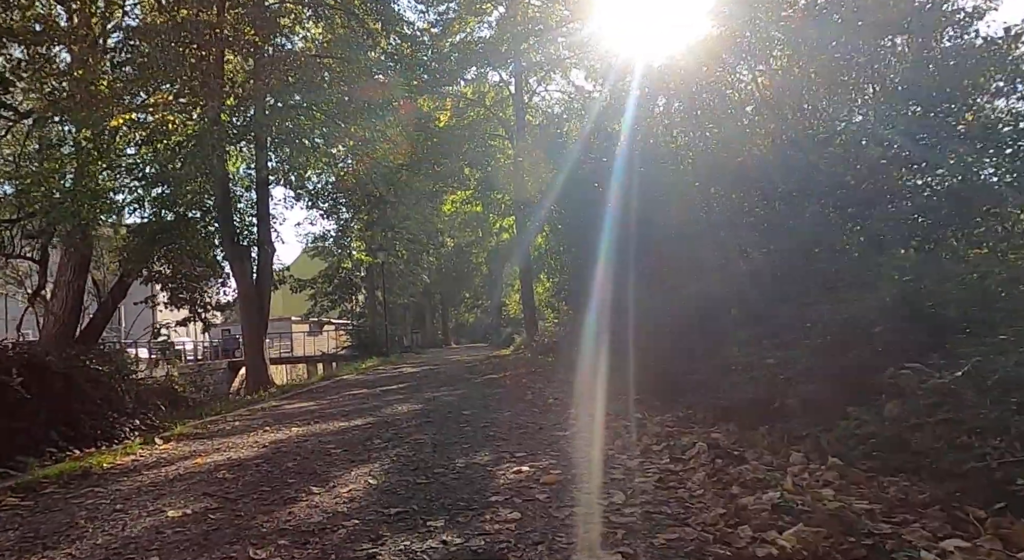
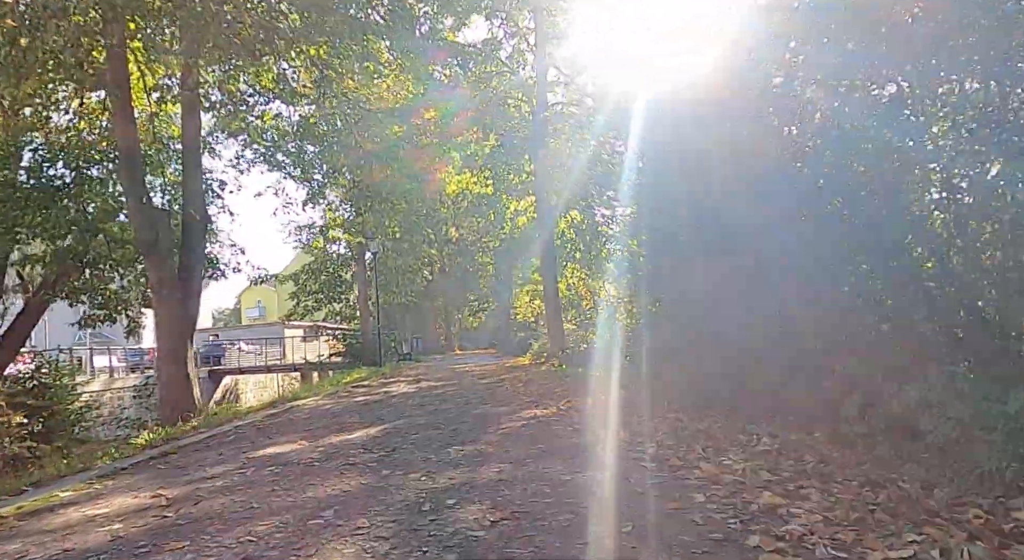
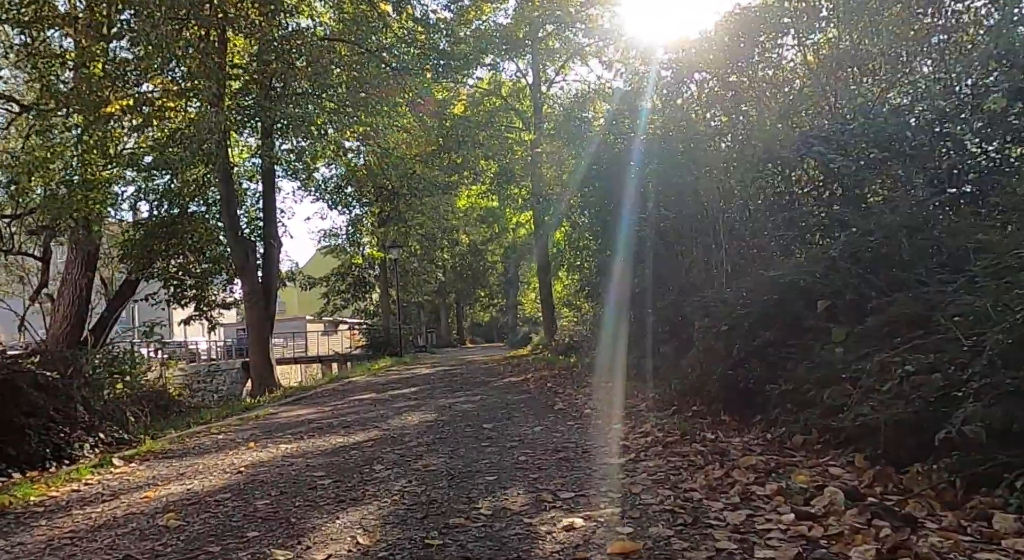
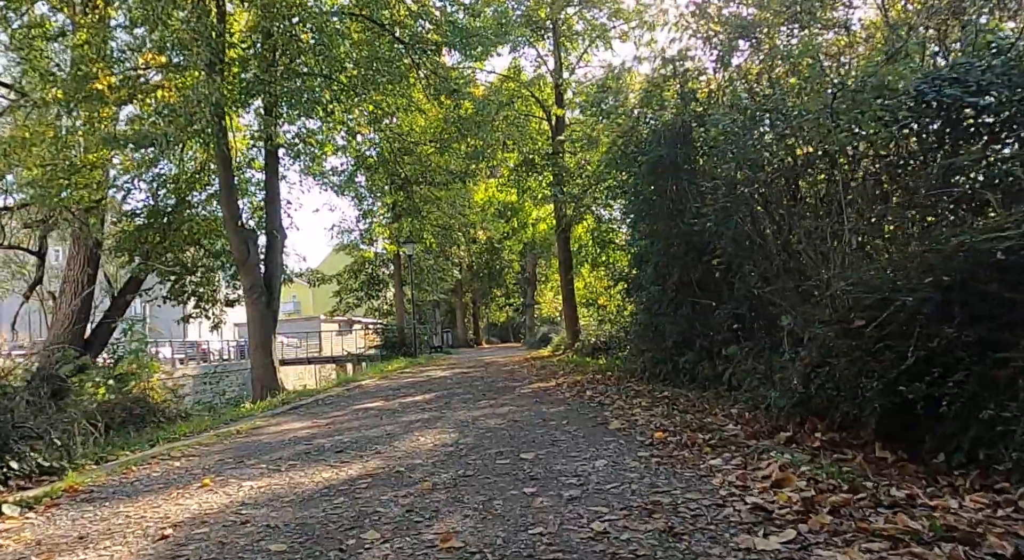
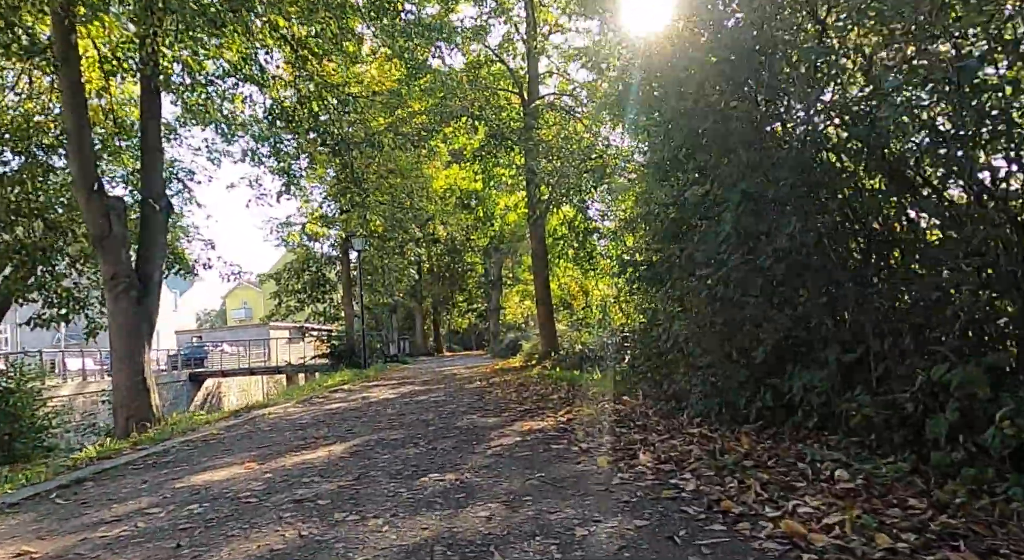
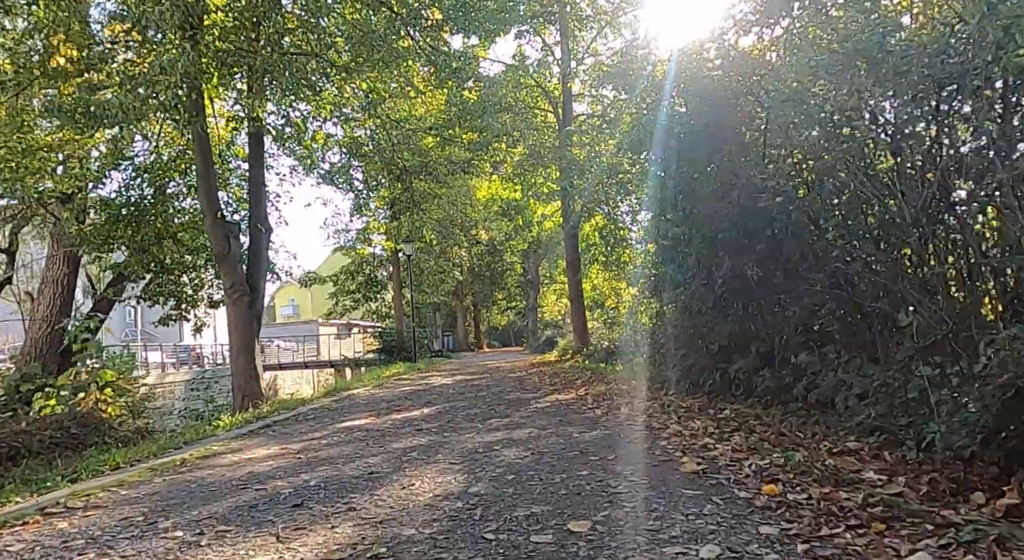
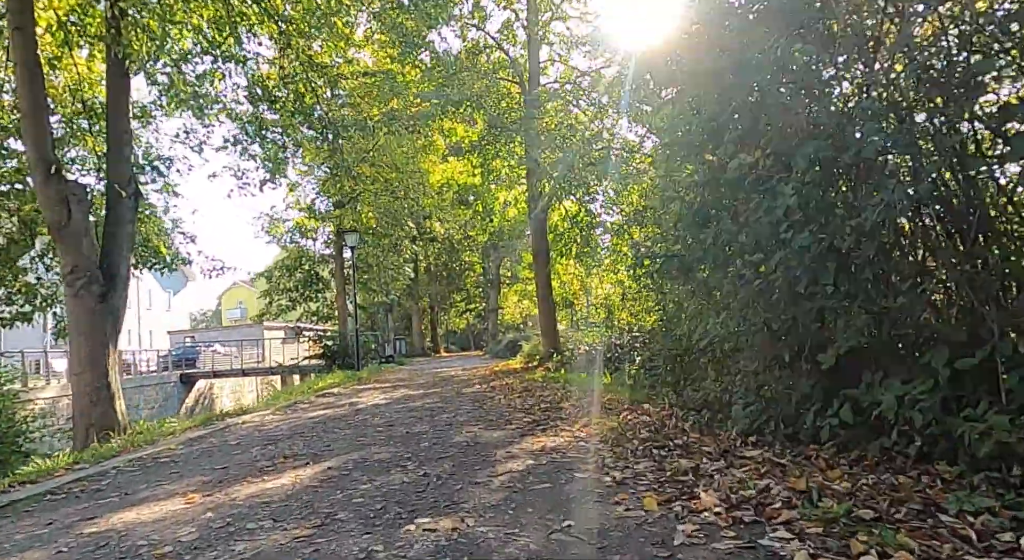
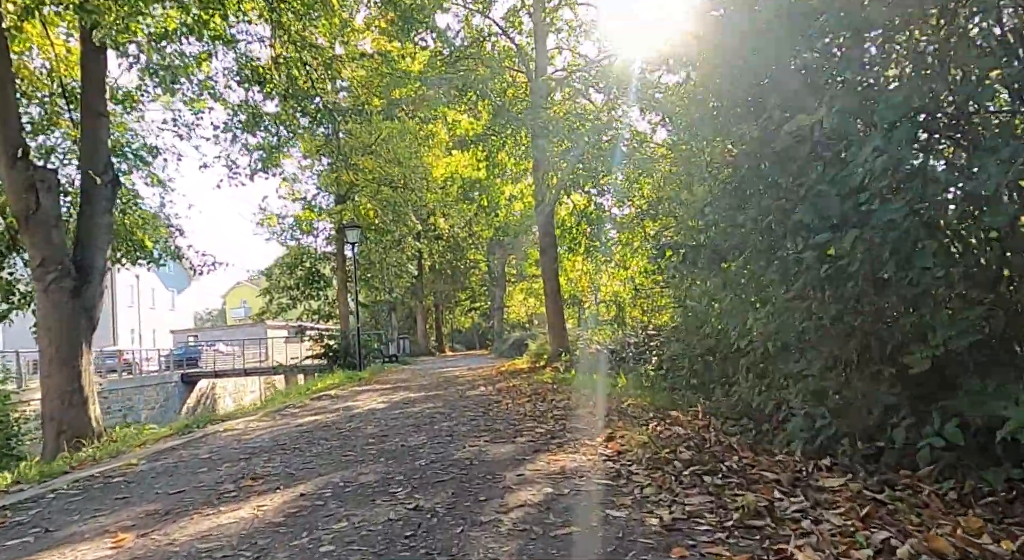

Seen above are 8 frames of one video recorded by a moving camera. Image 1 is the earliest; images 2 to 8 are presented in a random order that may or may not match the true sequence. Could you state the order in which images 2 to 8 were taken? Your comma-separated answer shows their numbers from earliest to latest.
3, 4, 6, 2, 5, 7, 8
